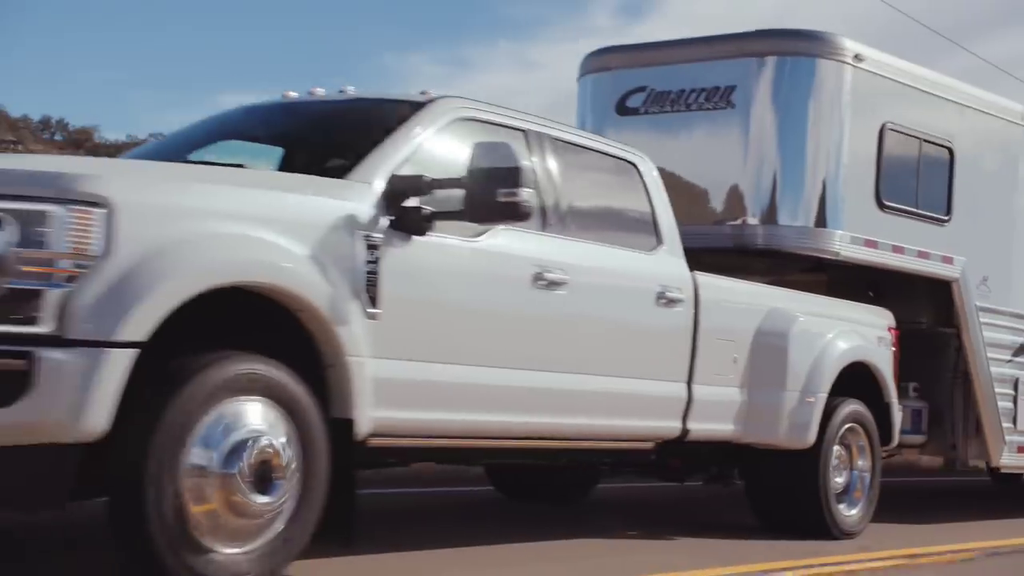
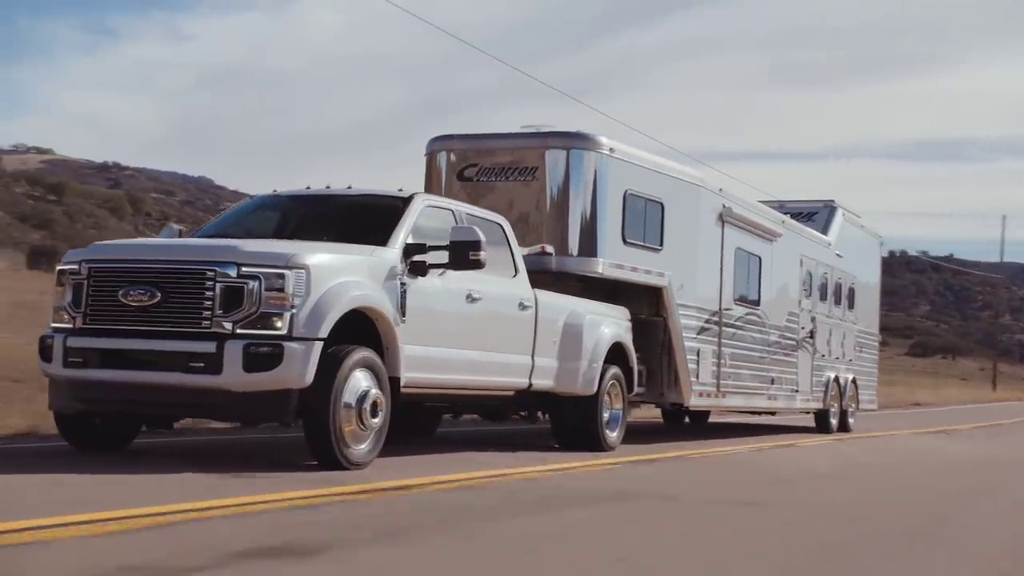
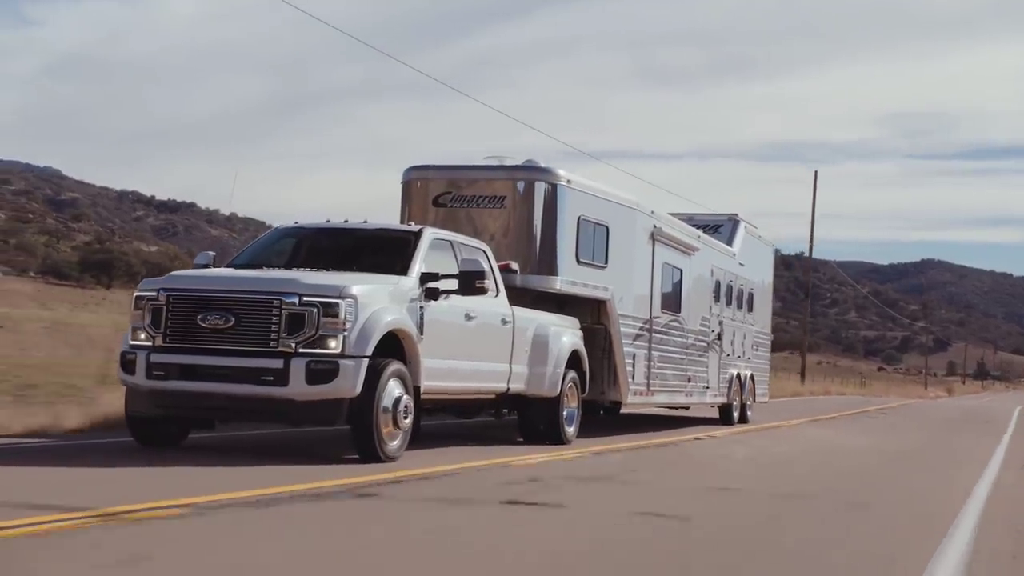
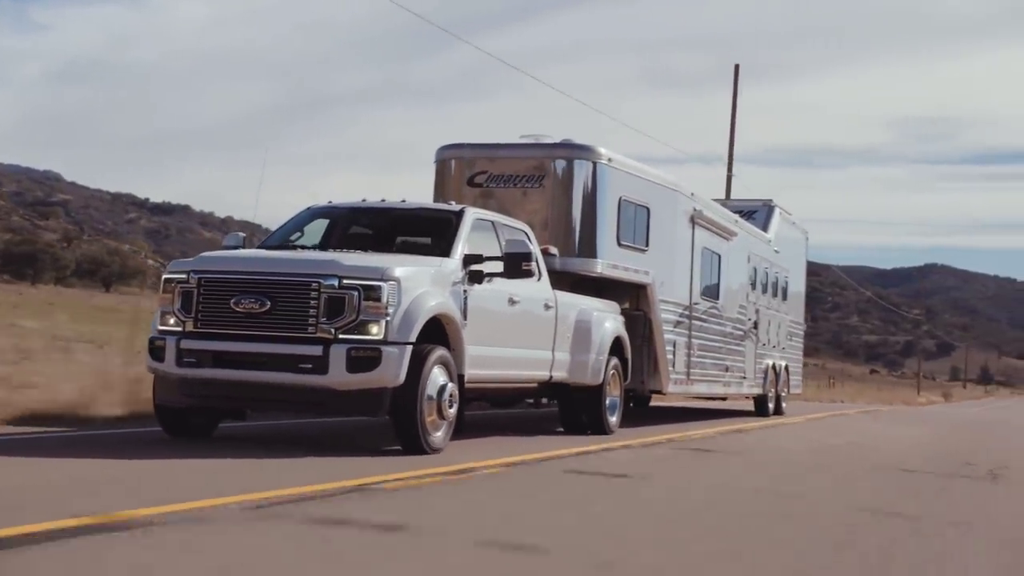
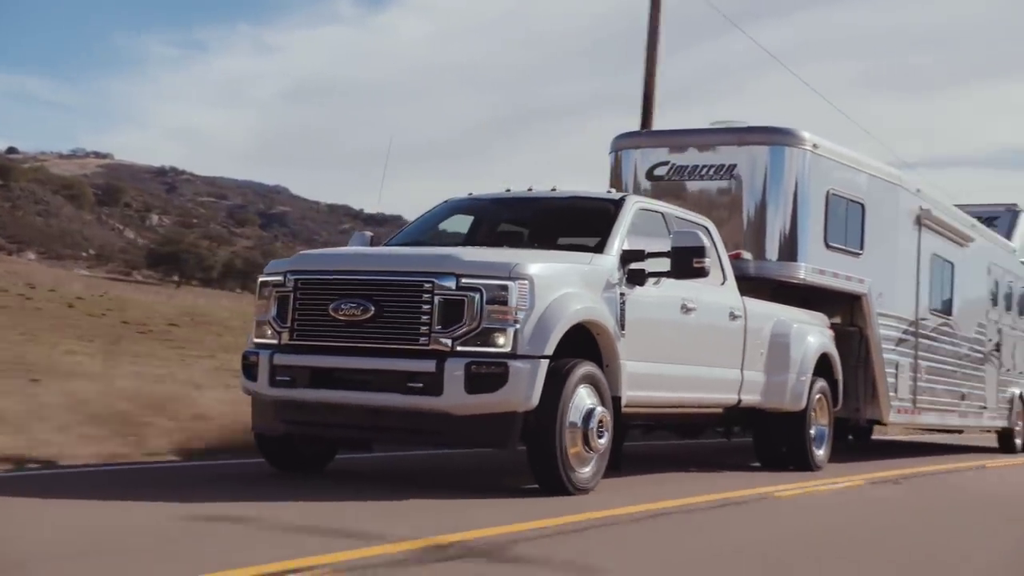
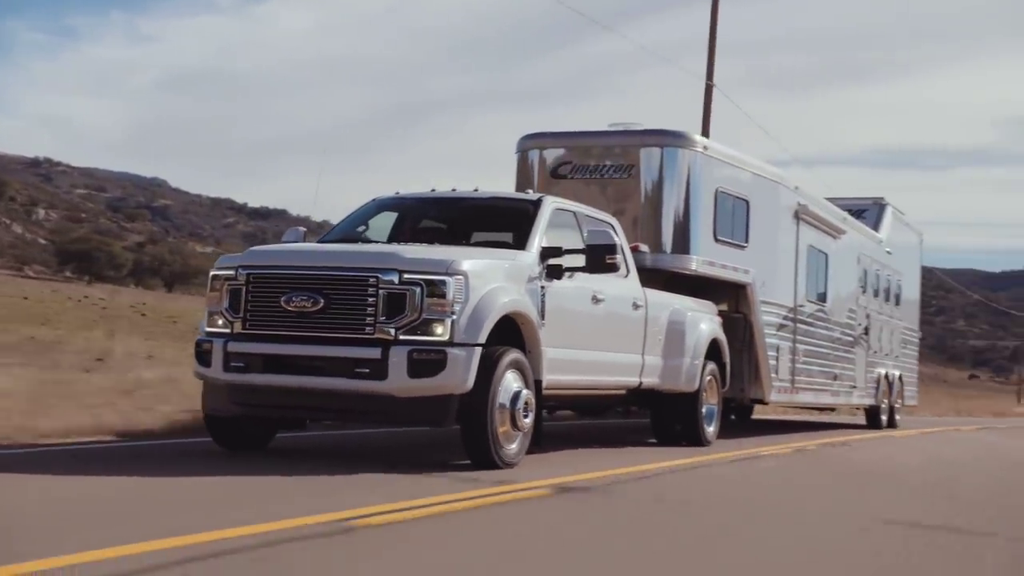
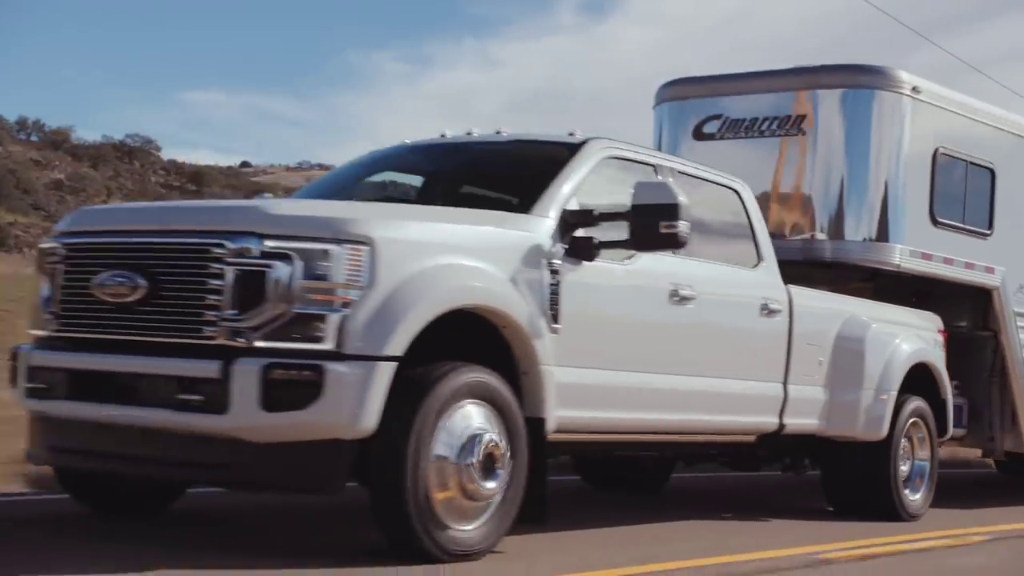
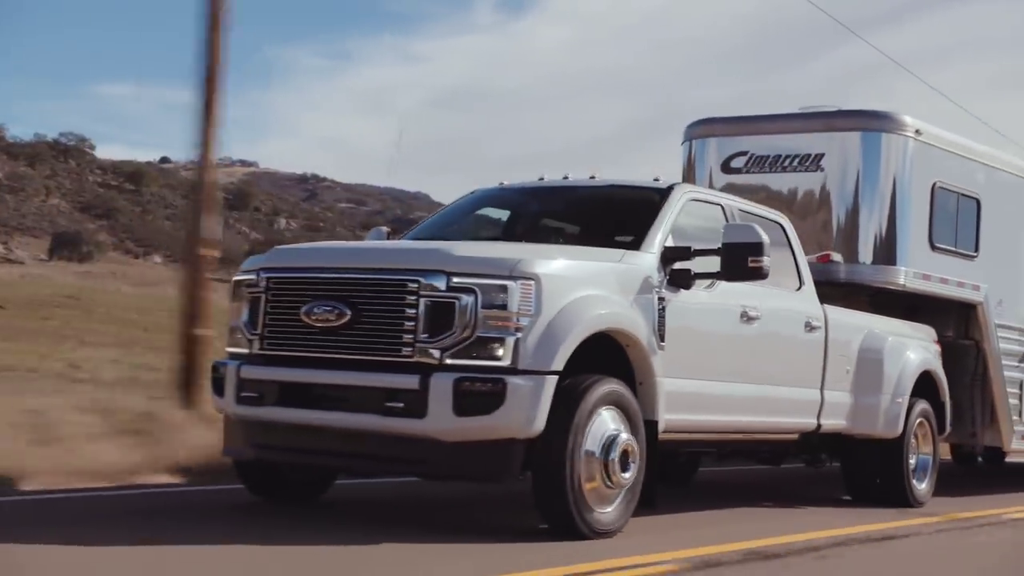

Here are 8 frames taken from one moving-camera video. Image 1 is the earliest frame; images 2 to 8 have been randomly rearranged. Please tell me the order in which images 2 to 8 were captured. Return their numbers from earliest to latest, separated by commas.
7, 8, 5, 6, 4, 3, 2
